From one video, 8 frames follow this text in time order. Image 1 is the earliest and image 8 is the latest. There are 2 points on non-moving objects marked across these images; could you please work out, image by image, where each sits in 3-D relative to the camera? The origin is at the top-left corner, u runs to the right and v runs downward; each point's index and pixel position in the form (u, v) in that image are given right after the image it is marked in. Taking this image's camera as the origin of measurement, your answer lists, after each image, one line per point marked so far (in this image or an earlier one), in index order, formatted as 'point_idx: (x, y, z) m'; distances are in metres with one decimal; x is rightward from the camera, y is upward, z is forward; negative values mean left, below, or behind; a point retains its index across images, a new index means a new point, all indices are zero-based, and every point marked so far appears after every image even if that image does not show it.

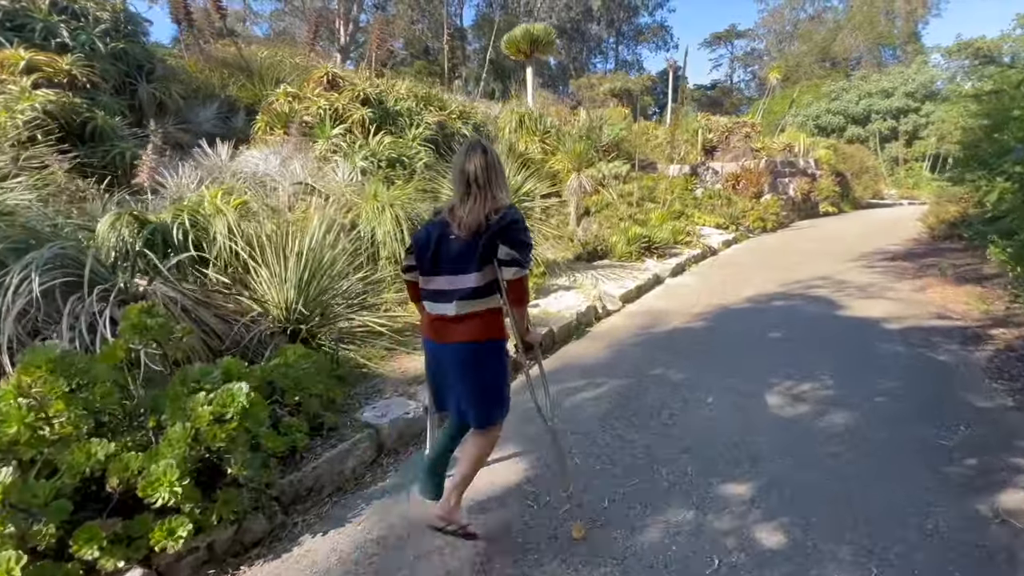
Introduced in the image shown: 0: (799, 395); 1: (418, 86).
0: (+2.5, -0.9, +3.9) m
1: (-3.1, +6.5, +14.5) m
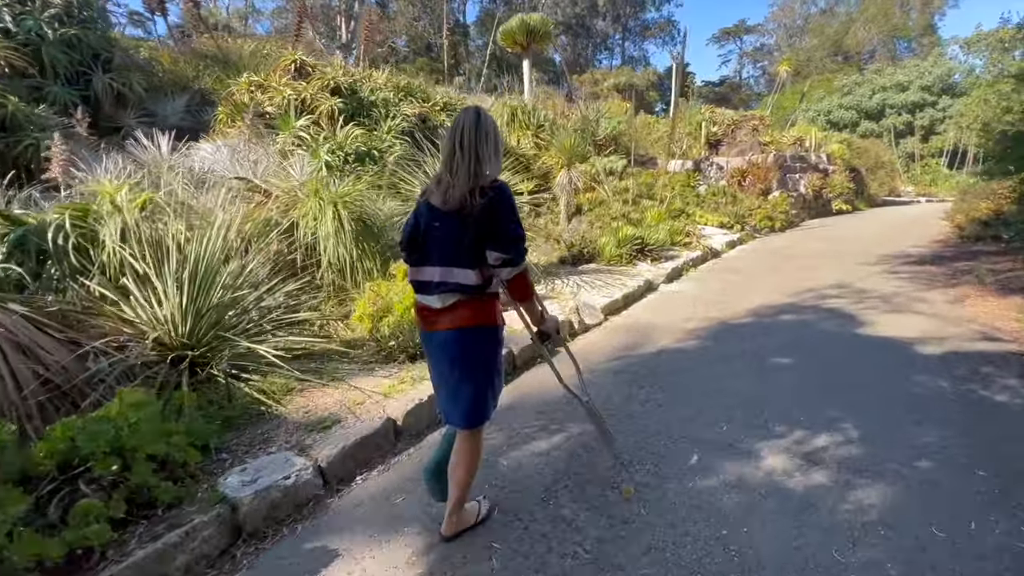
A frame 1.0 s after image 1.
0: (+1.9, -1.1, +2.9) m
1: (-3.4, +6.4, +13.6) m
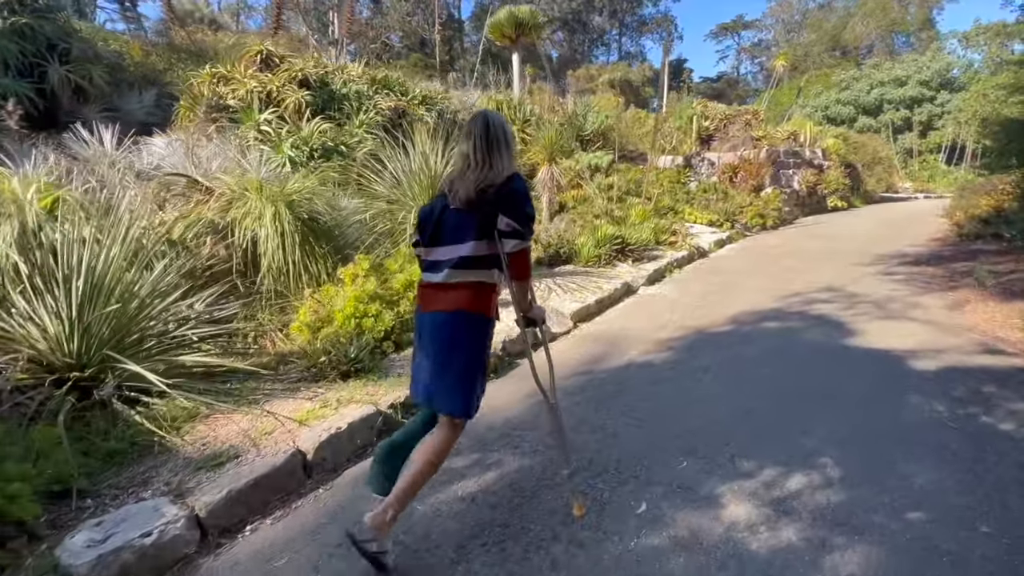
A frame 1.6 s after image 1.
0: (+1.5, -1.2, +2.4) m
1: (-3.9, +6.3, +13.1) m
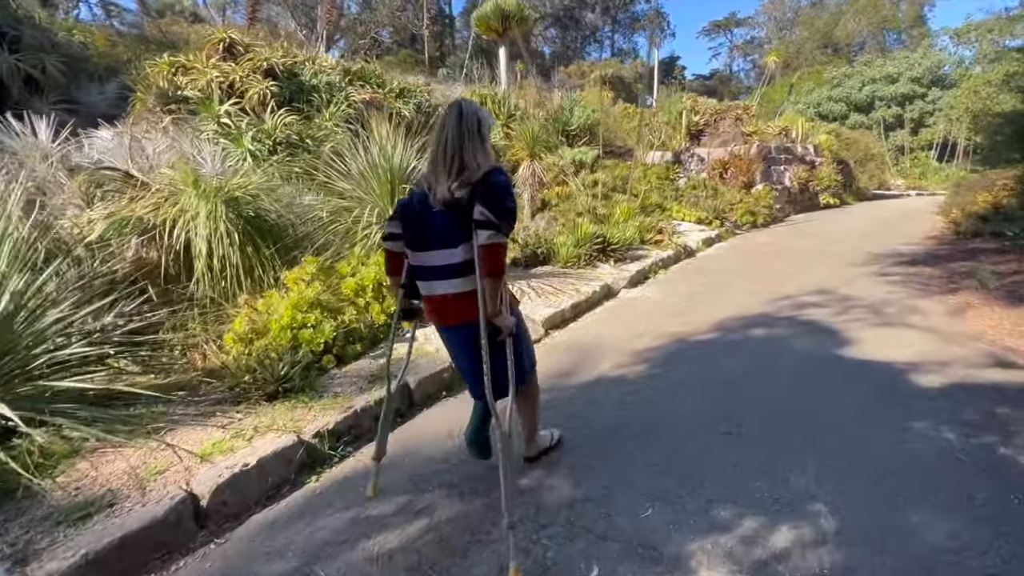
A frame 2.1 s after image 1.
0: (+1.1, -1.2, +2.0) m
1: (-4.4, +6.3, +12.5) m
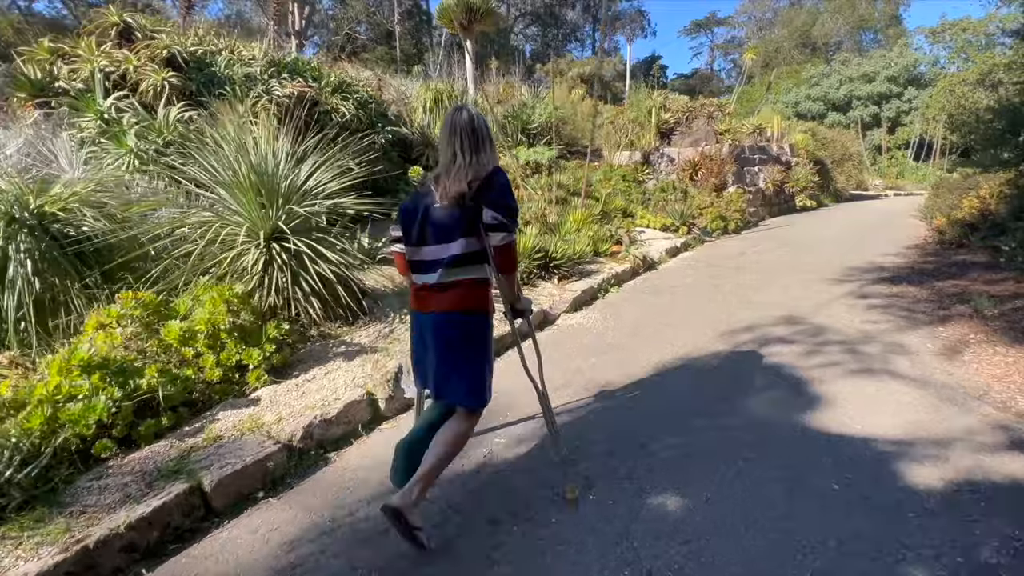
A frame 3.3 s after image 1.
0: (+0.2, -1.5, +0.9) m
1: (-5.7, +5.9, +11.3) m
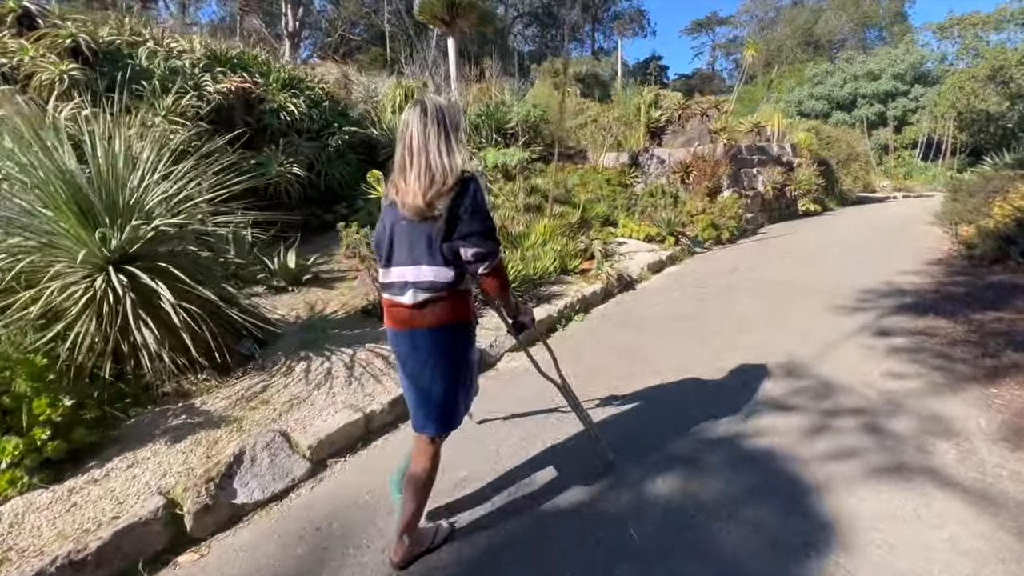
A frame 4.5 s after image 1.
0: (-0.5, -1.9, -0.2) m
1: (-6.4, +5.5, +10.3) m
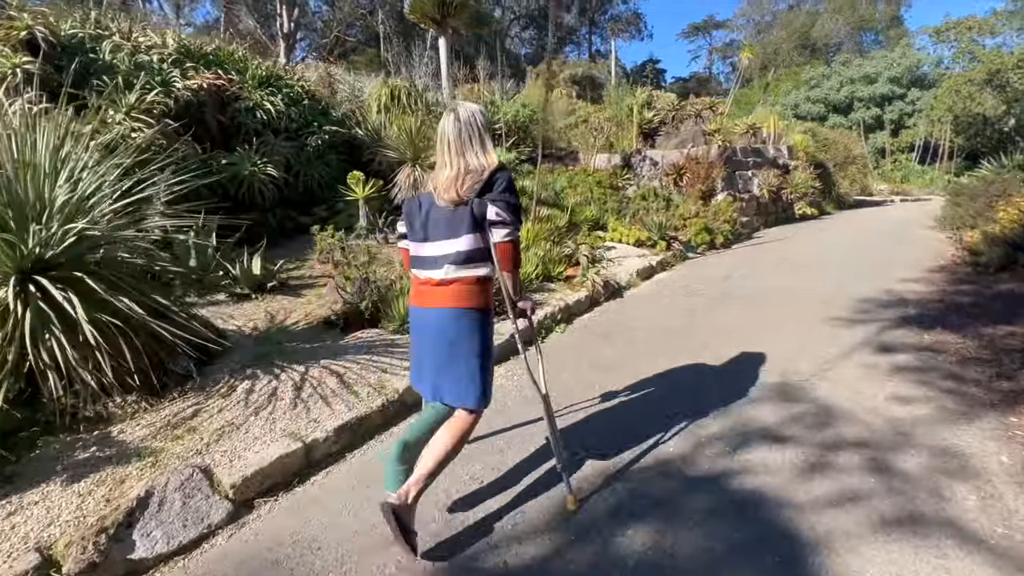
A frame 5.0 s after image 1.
0: (-0.8, -1.9, -0.6) m
1: (-6.7, +5.4, +9.9) m
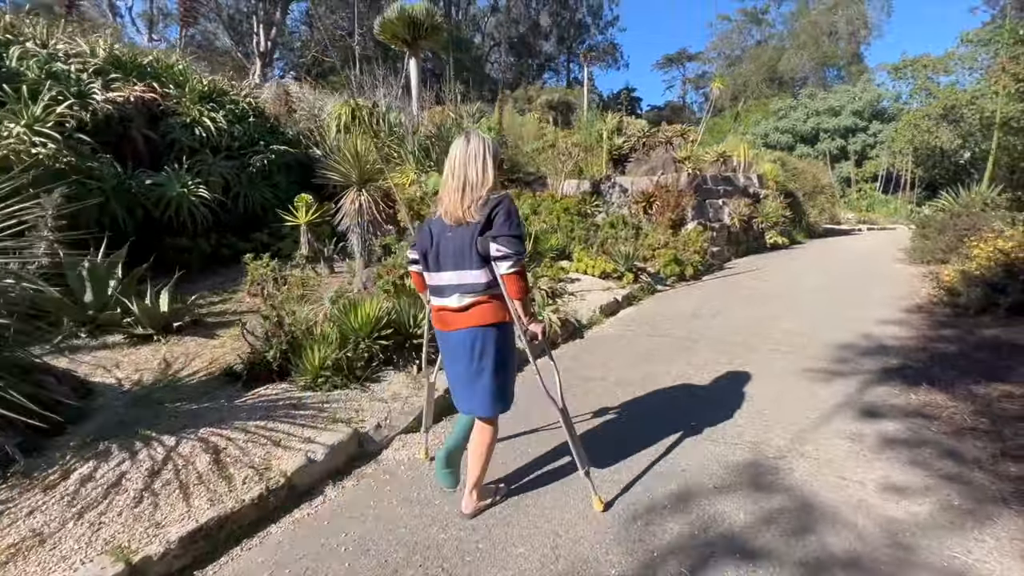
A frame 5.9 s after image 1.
0: (-1.1, -2.1, -1.4) m
1: (-7.4, +4.8, +9.2) m
